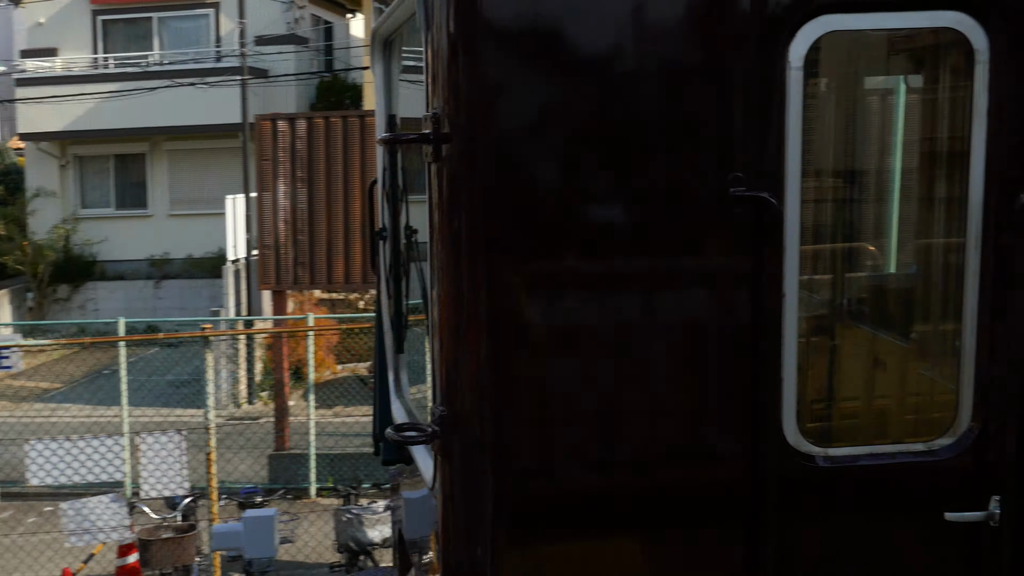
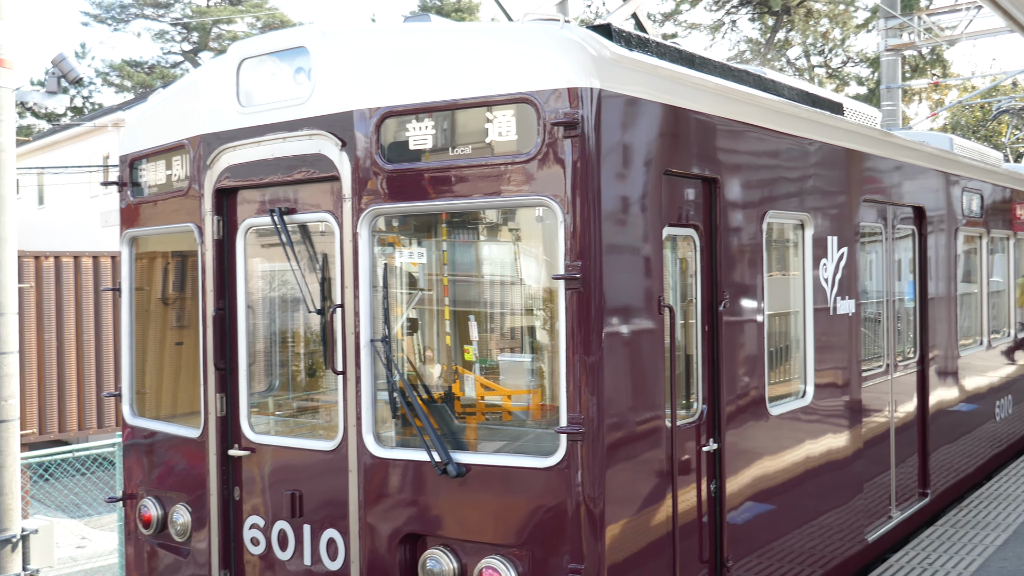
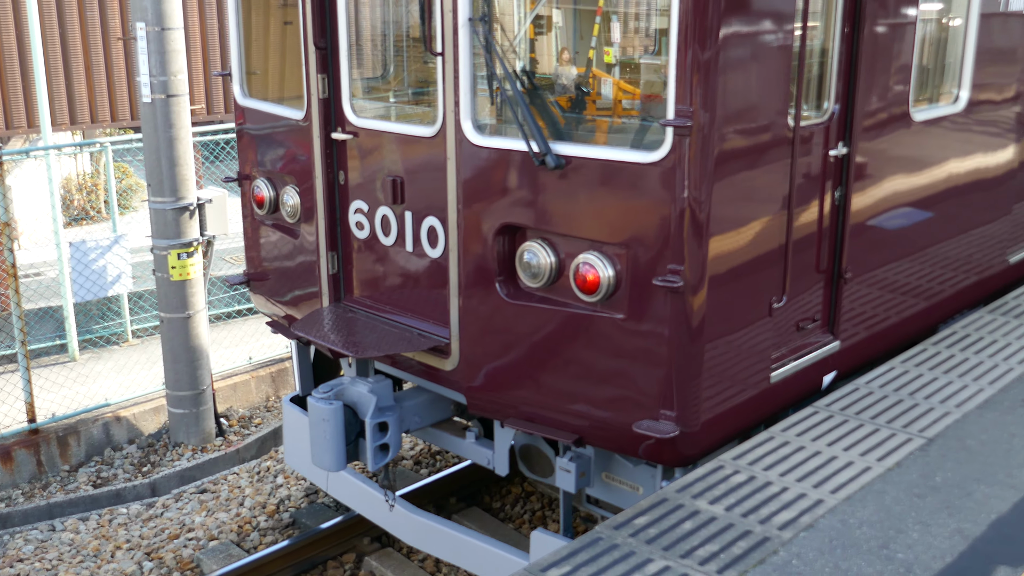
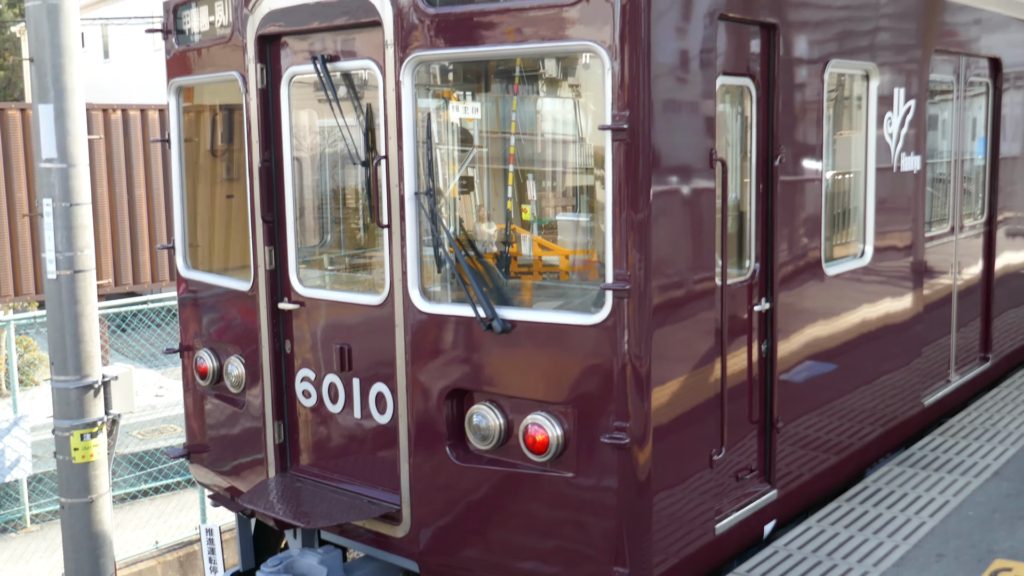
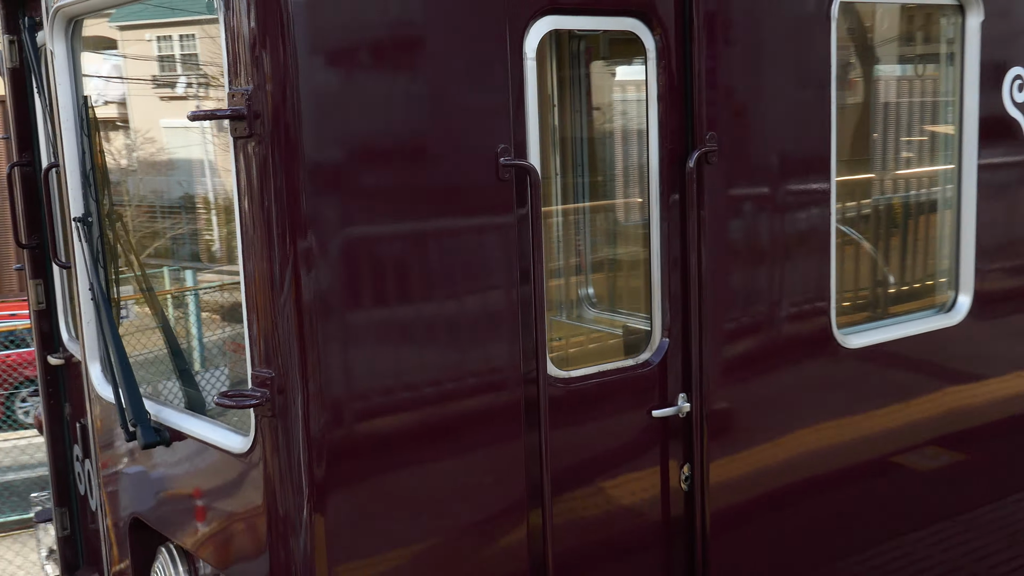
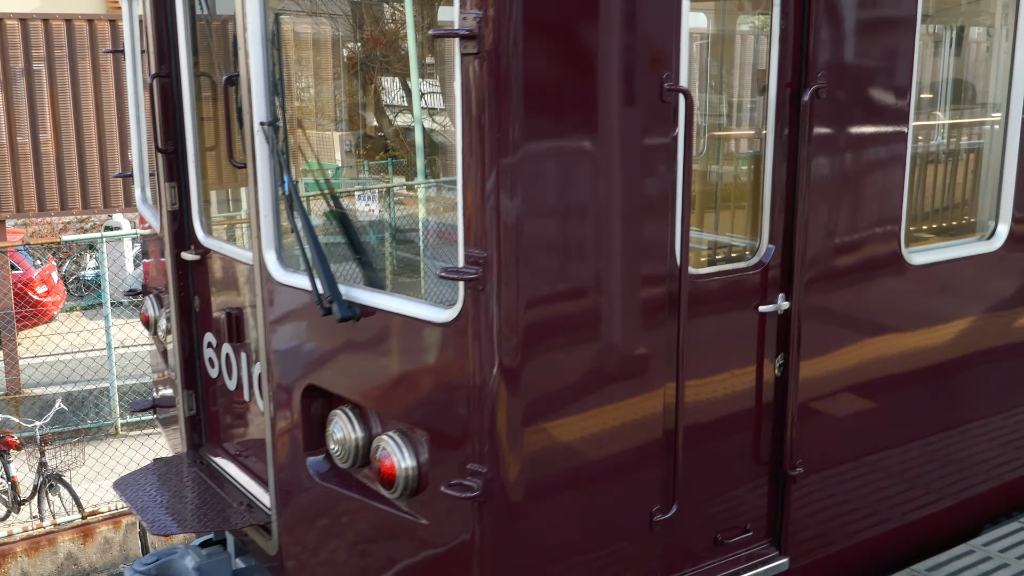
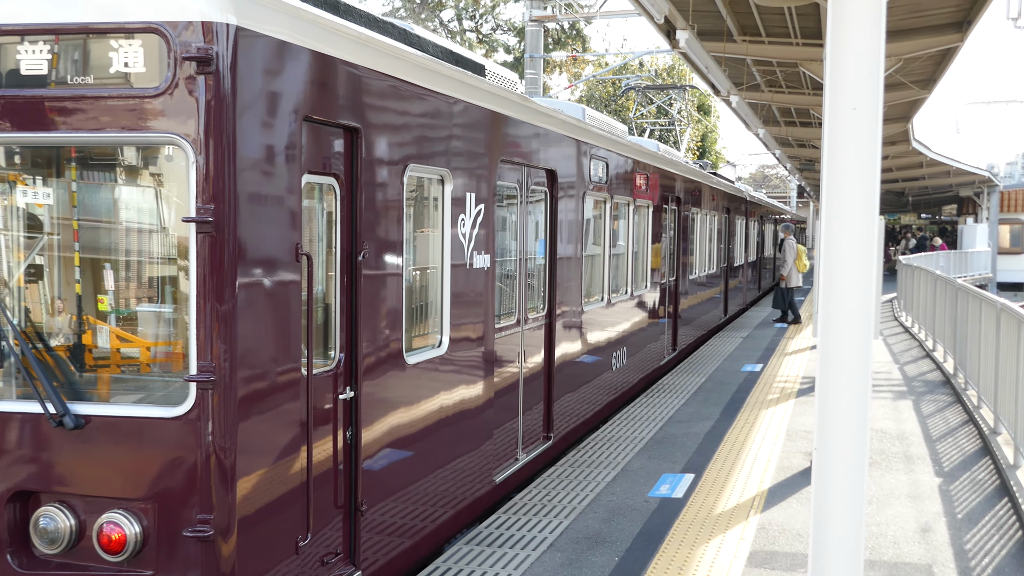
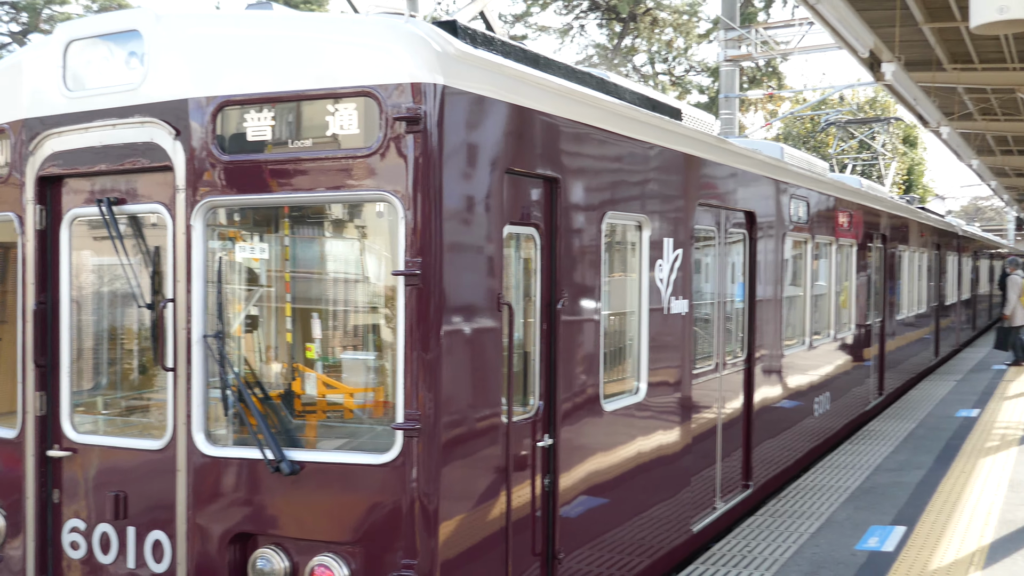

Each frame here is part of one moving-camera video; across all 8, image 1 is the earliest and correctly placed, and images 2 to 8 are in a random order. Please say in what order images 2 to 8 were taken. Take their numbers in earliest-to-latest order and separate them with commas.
5, 6, 3, 4, 2, 8, 7
